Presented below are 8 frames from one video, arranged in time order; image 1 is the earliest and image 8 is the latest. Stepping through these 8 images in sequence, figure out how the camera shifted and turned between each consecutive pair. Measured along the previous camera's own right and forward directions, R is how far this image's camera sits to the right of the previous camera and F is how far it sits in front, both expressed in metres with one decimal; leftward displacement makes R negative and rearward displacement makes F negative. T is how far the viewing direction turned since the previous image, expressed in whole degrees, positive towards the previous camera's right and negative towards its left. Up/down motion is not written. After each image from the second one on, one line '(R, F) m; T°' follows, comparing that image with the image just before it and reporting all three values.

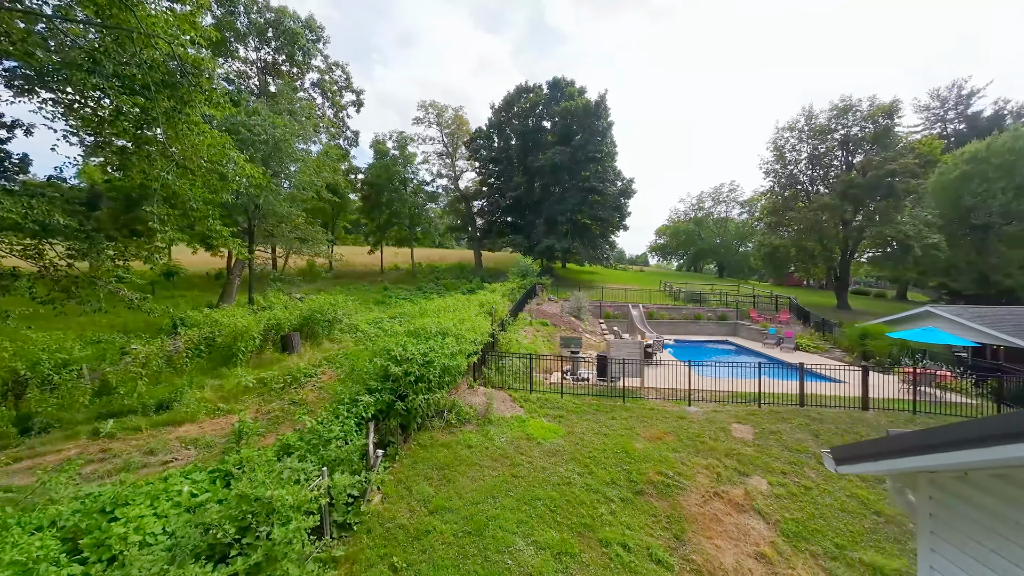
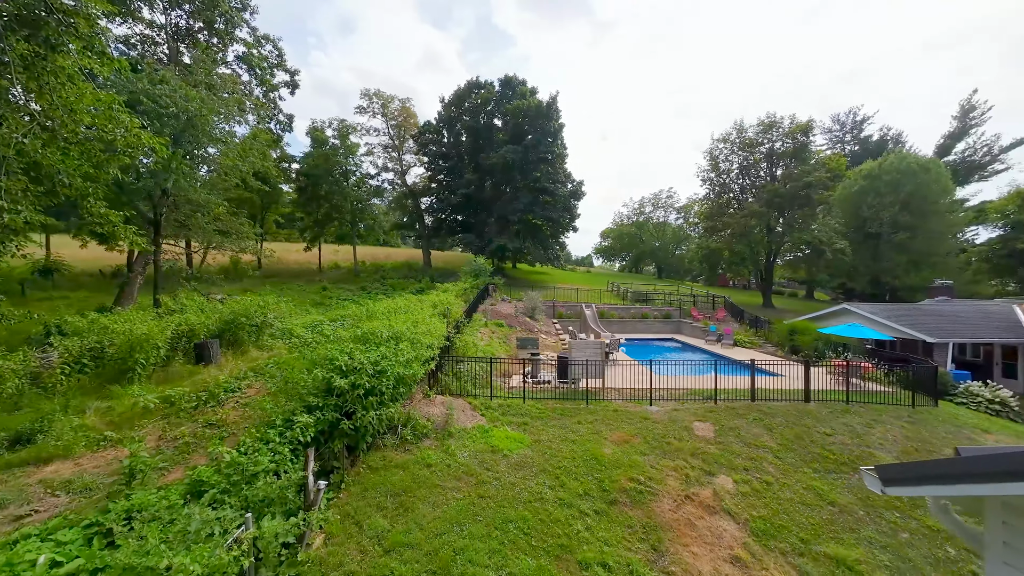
(-0.3, +0.7) m; +8°
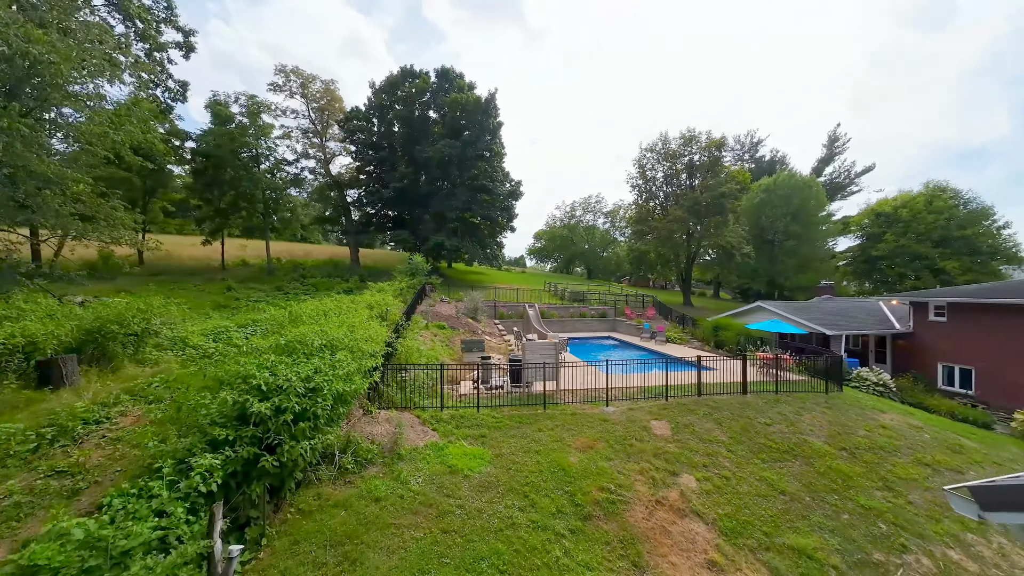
(-0.5, +0.8) m; +11°
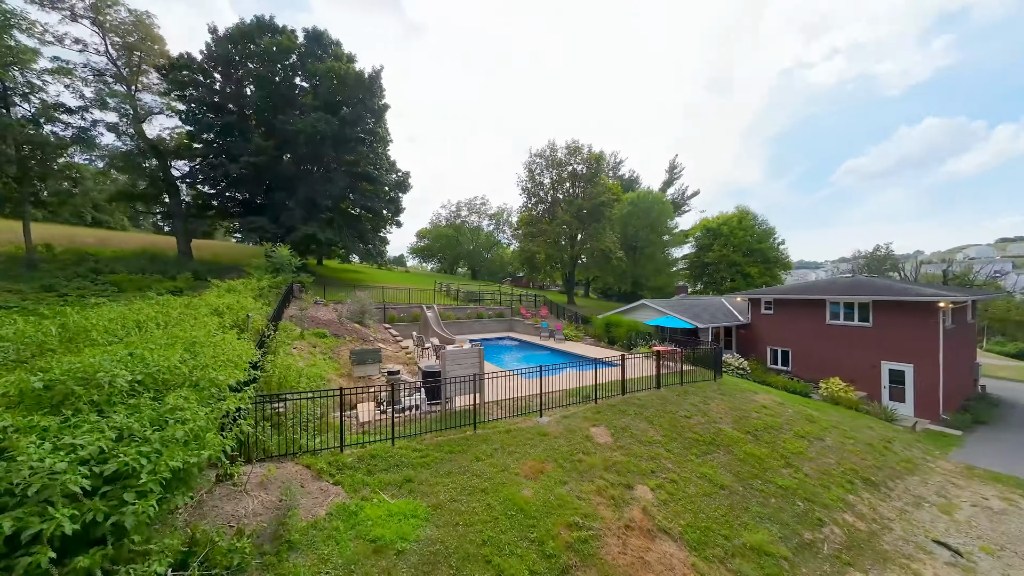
(-0.9, +1.6) m; +19°
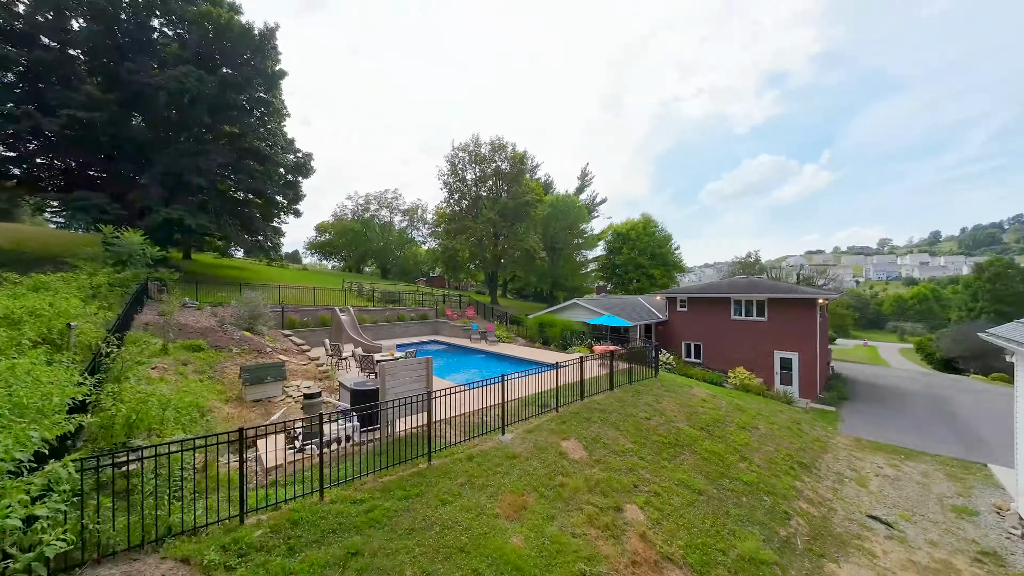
(-0.9, +1.4) m; +14°
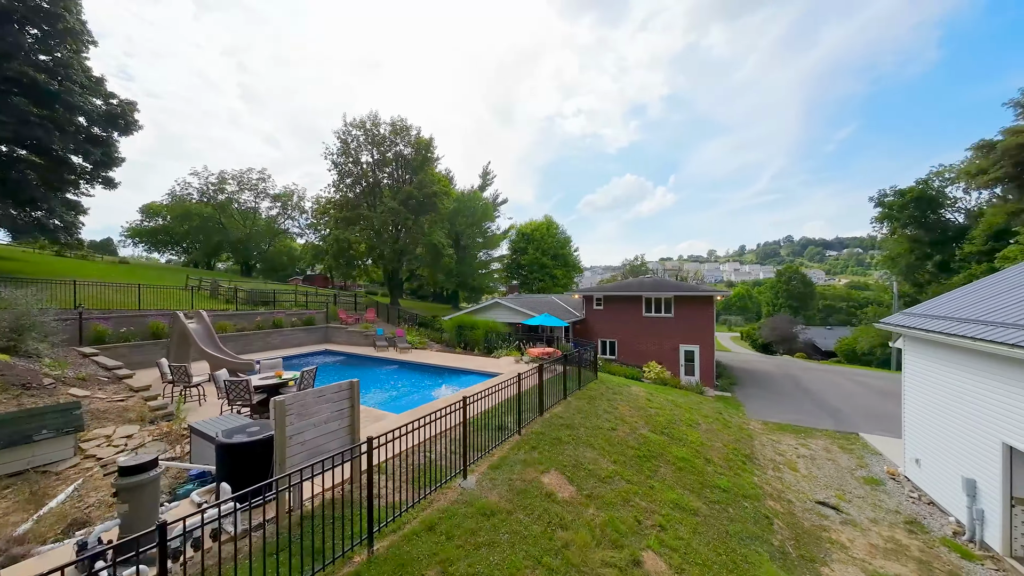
(-1.1, +2.0) m; +17°
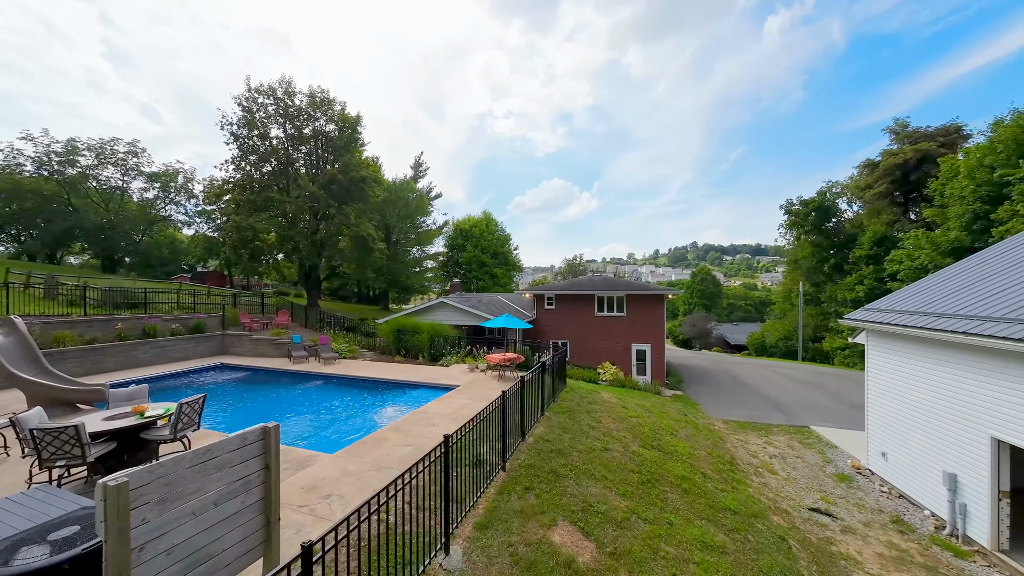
(-0.8, +1.7) m; +11°
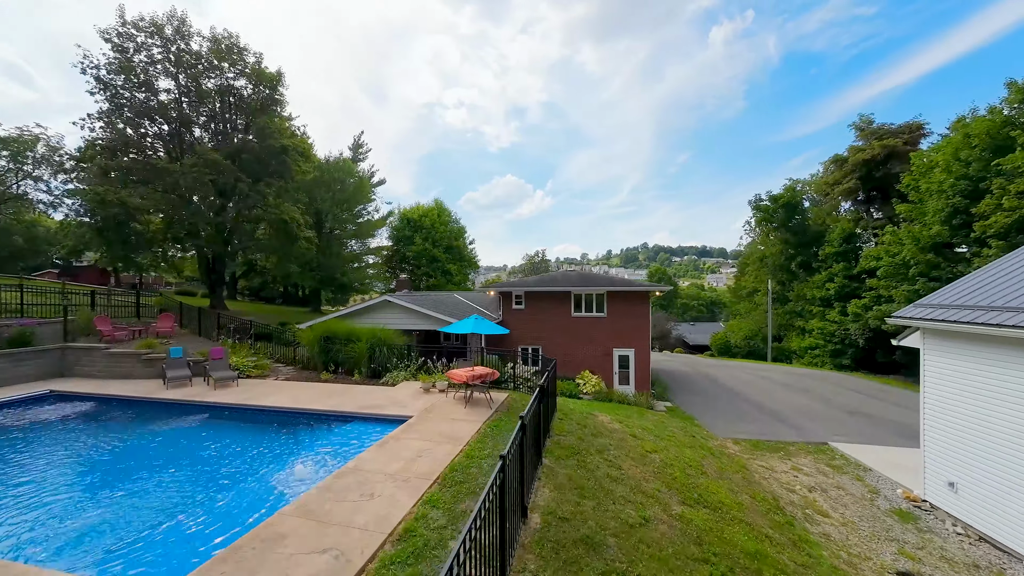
(-0.5, +2.7) m; +8°
